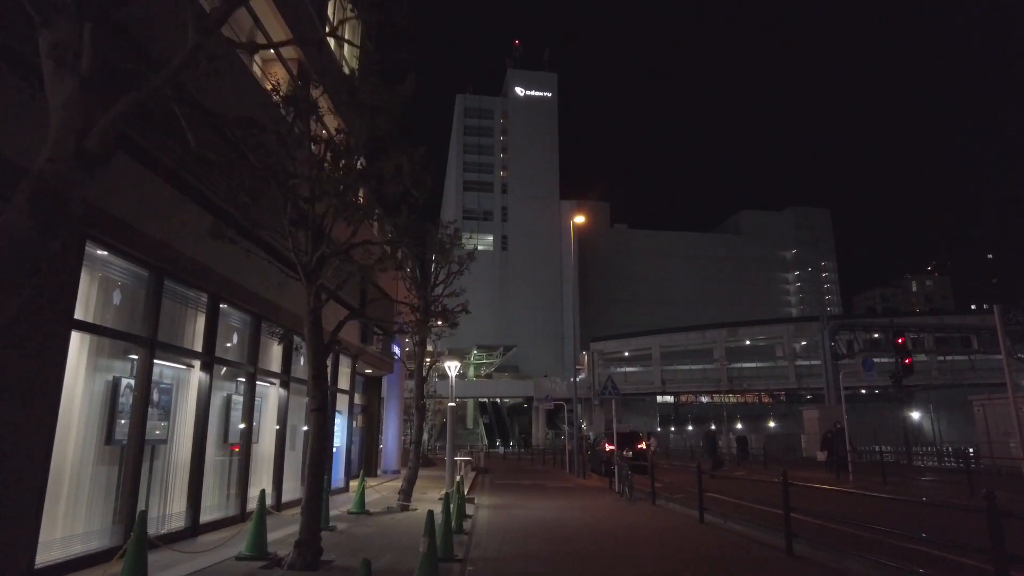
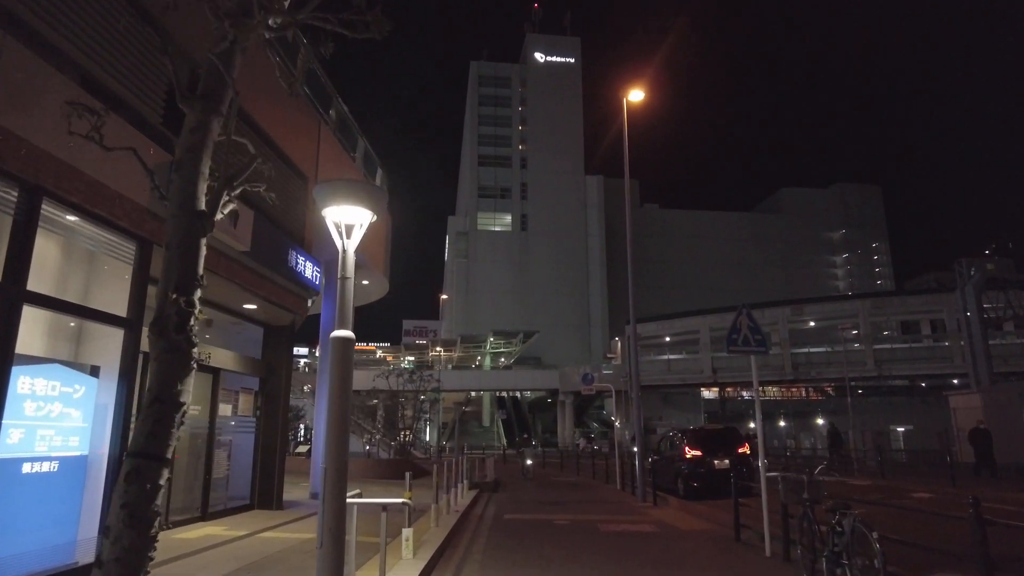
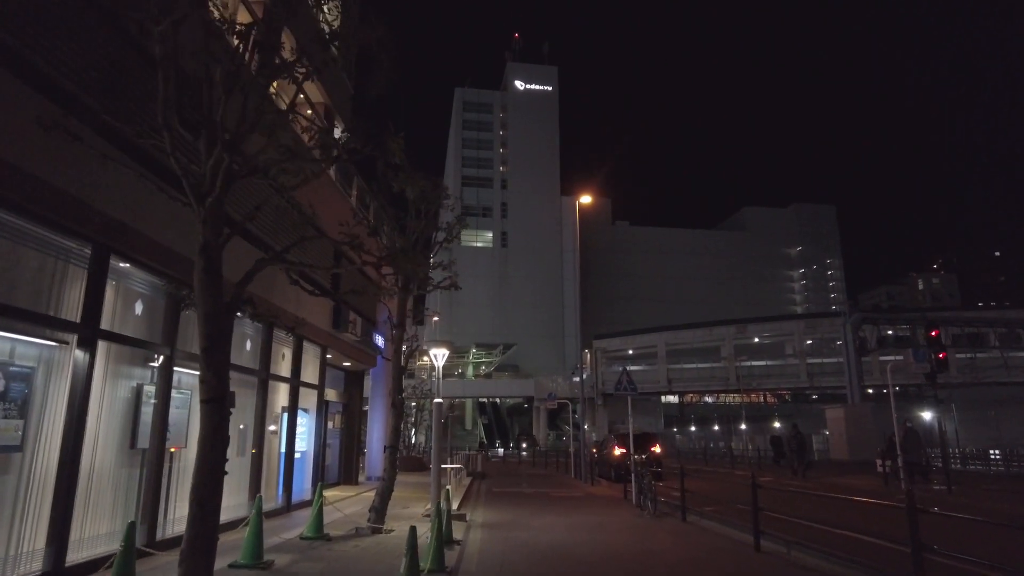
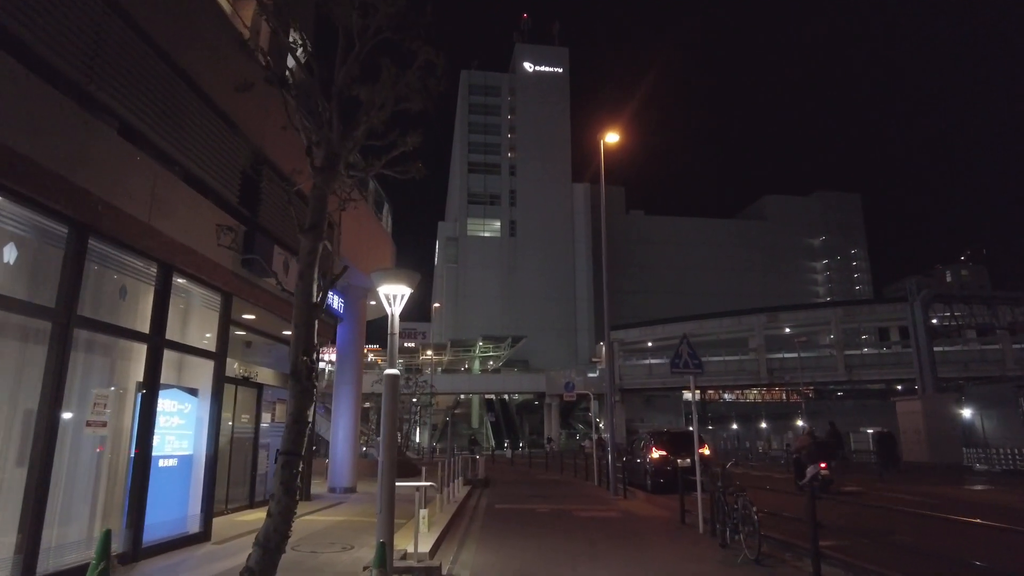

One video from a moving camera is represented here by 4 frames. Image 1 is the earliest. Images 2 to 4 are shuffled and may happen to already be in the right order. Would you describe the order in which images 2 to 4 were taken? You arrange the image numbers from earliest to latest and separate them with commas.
3, 4, 2
